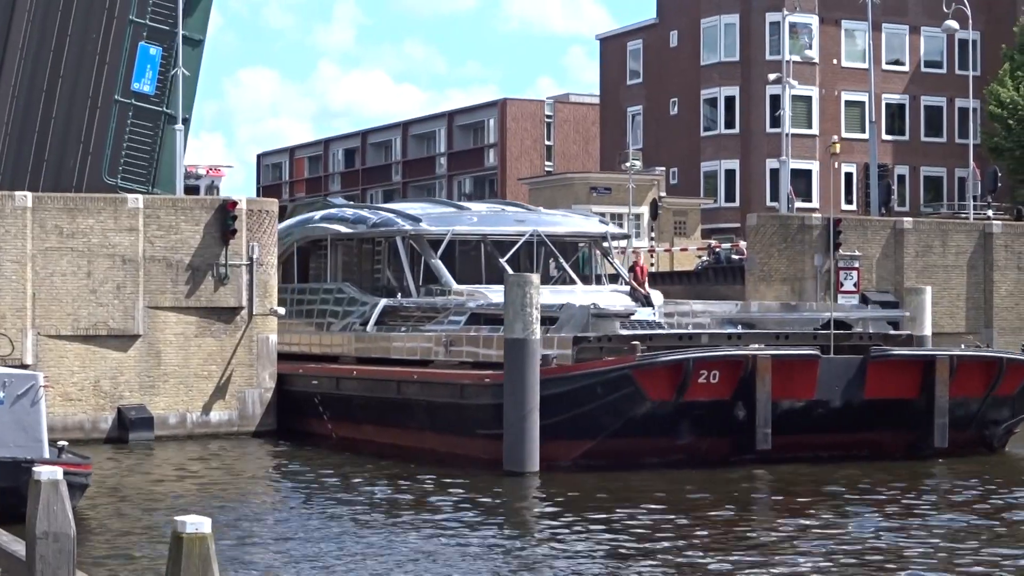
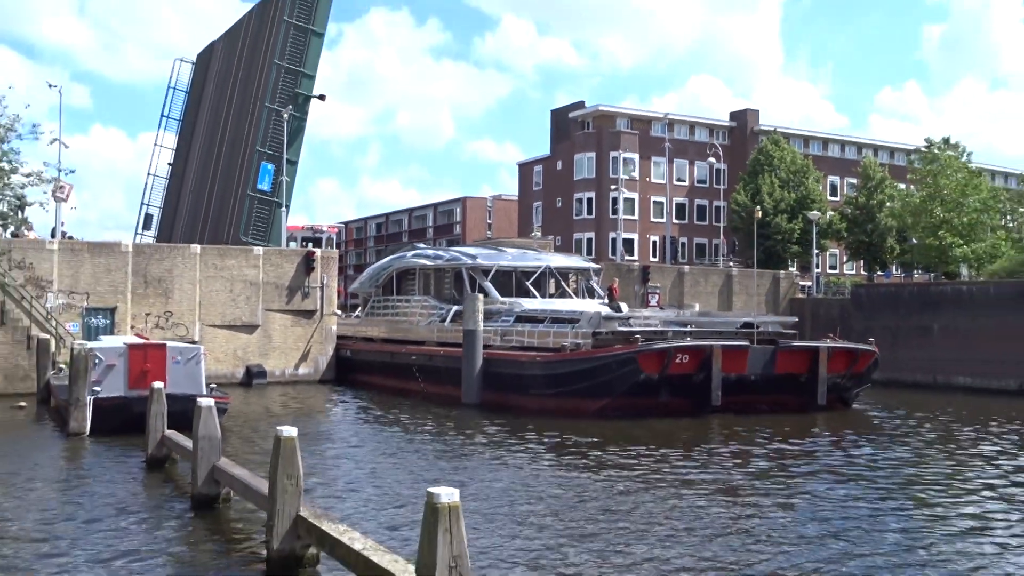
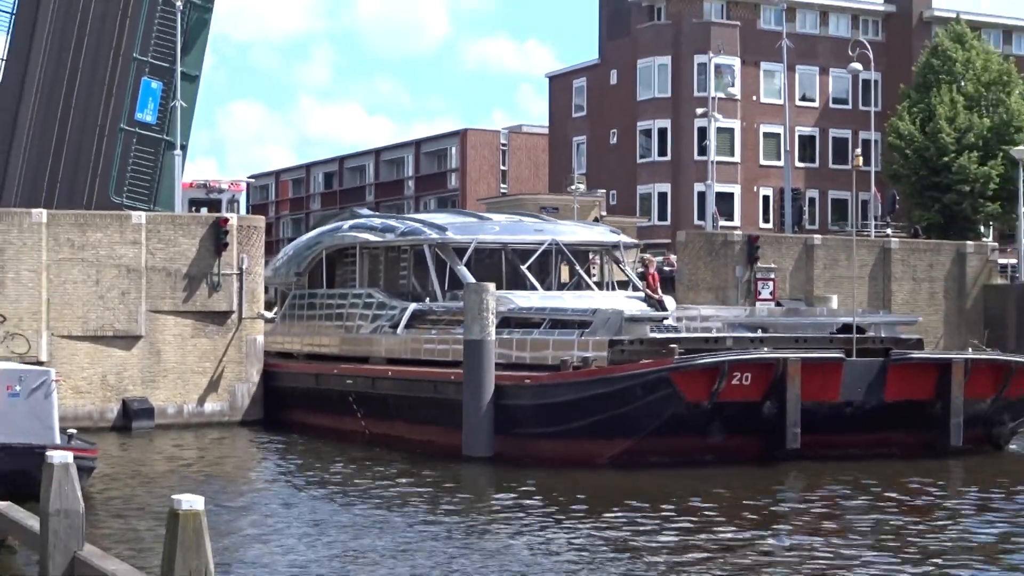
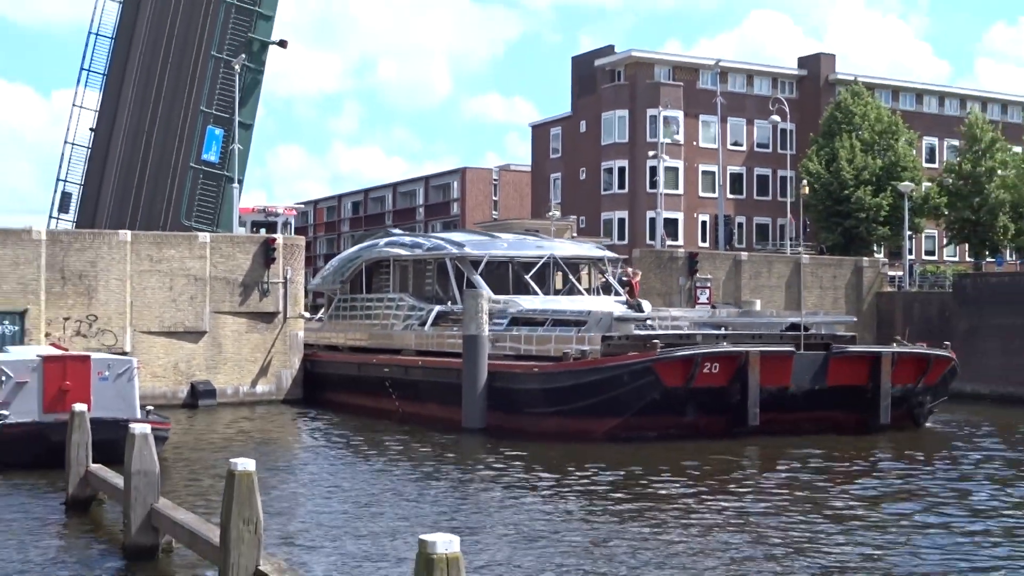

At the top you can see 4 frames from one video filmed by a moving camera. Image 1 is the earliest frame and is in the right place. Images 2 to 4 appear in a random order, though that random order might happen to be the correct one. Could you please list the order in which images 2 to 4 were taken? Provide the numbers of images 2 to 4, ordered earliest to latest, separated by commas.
3, 4, 2
